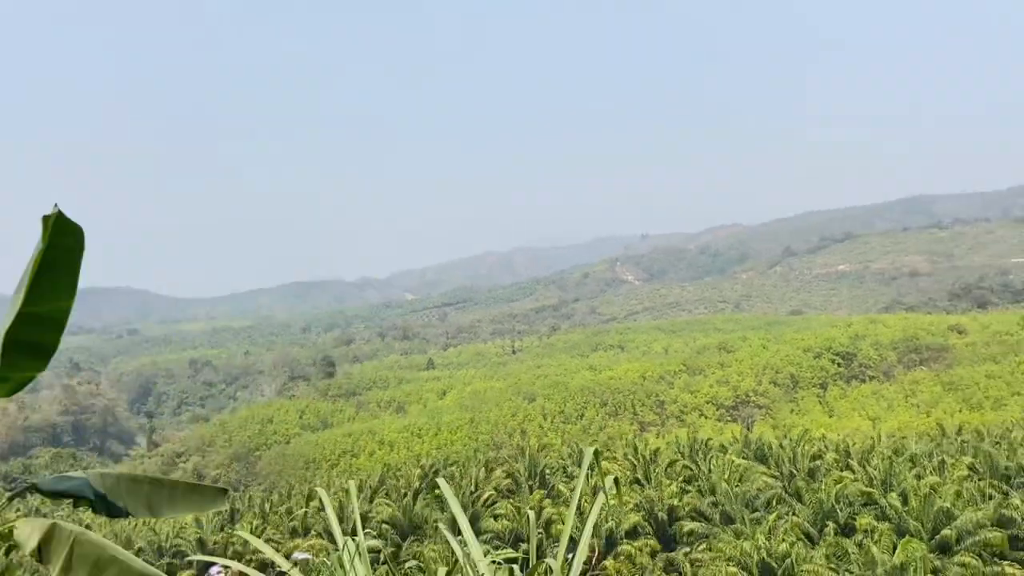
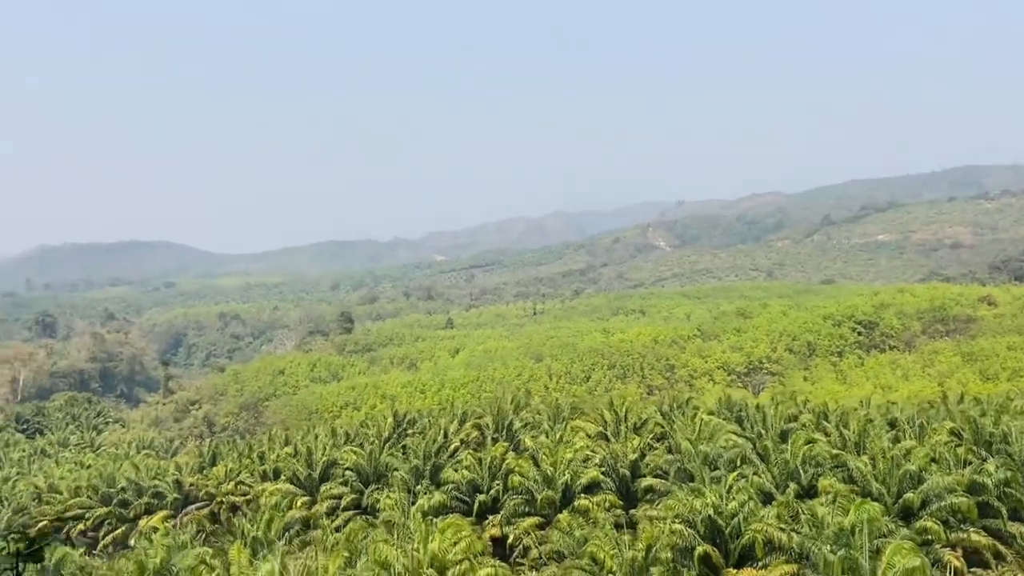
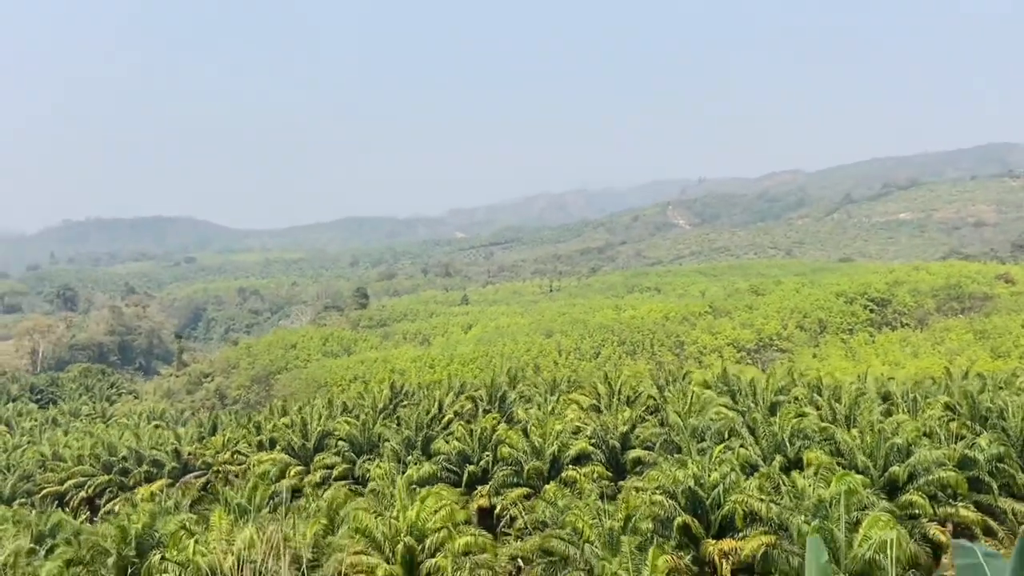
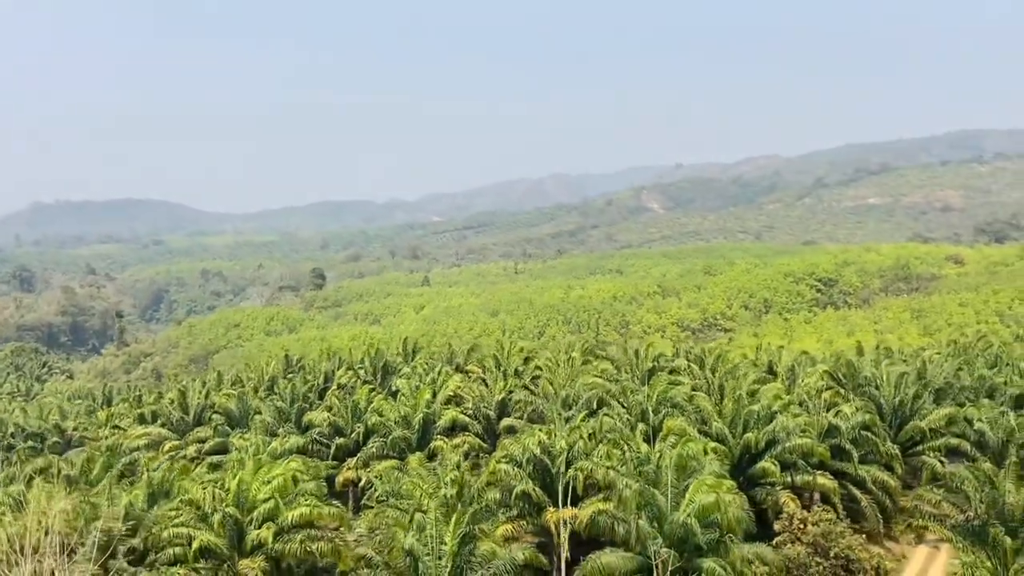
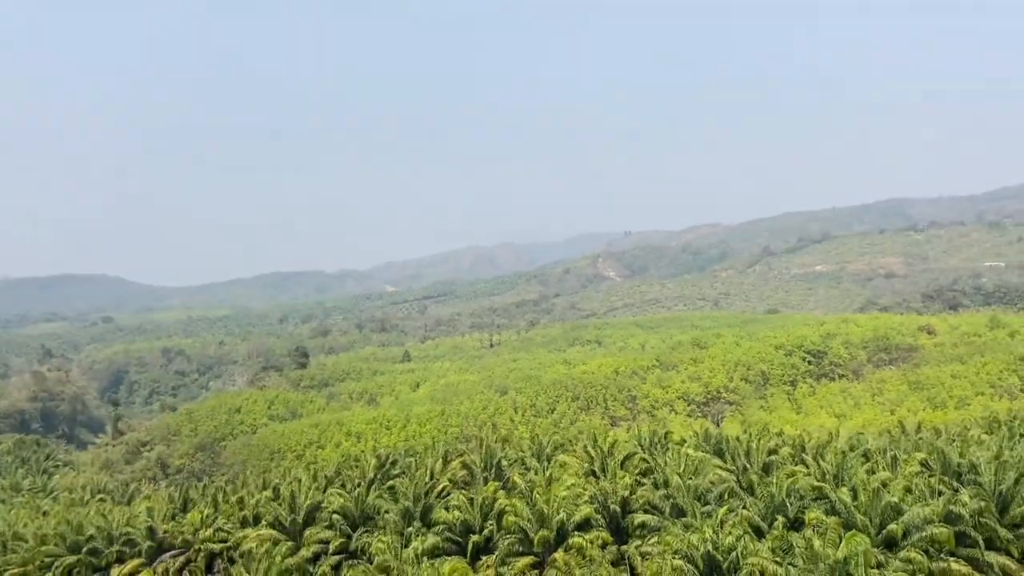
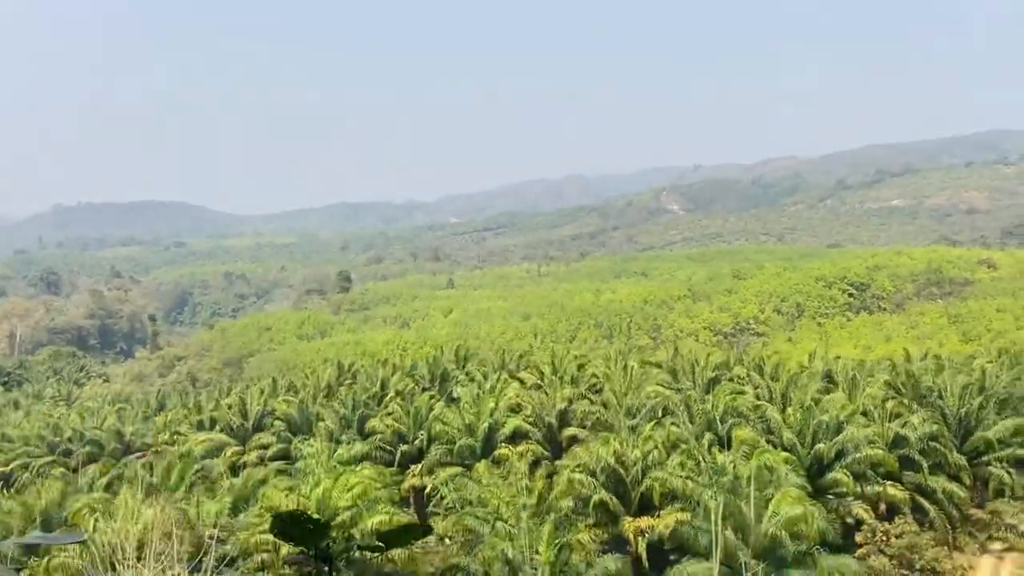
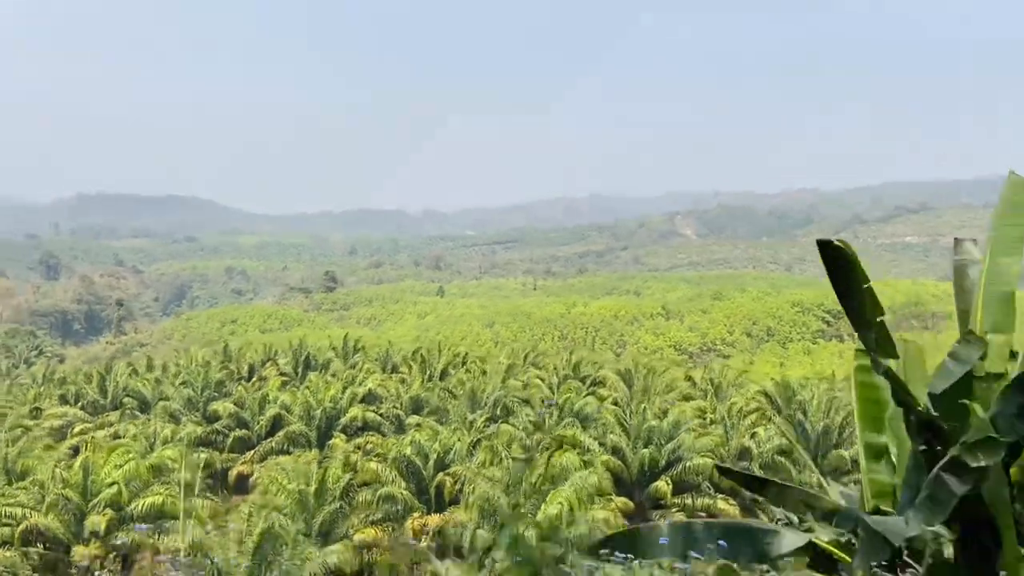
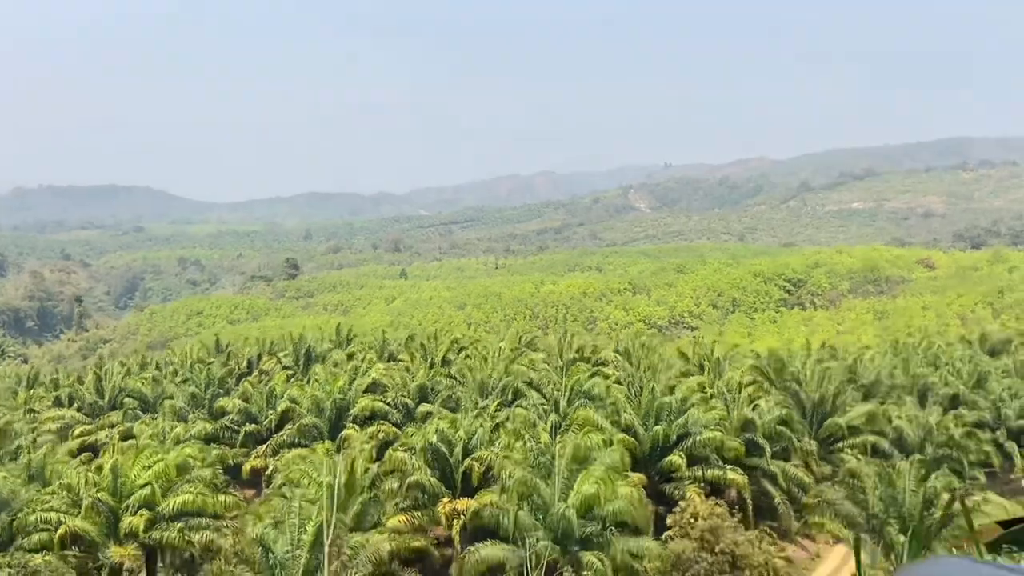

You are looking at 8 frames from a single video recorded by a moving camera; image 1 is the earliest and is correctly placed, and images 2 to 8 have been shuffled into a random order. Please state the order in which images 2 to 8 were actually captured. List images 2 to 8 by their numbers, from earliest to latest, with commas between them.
5, 2, 3, 6, 4, 8, 7
